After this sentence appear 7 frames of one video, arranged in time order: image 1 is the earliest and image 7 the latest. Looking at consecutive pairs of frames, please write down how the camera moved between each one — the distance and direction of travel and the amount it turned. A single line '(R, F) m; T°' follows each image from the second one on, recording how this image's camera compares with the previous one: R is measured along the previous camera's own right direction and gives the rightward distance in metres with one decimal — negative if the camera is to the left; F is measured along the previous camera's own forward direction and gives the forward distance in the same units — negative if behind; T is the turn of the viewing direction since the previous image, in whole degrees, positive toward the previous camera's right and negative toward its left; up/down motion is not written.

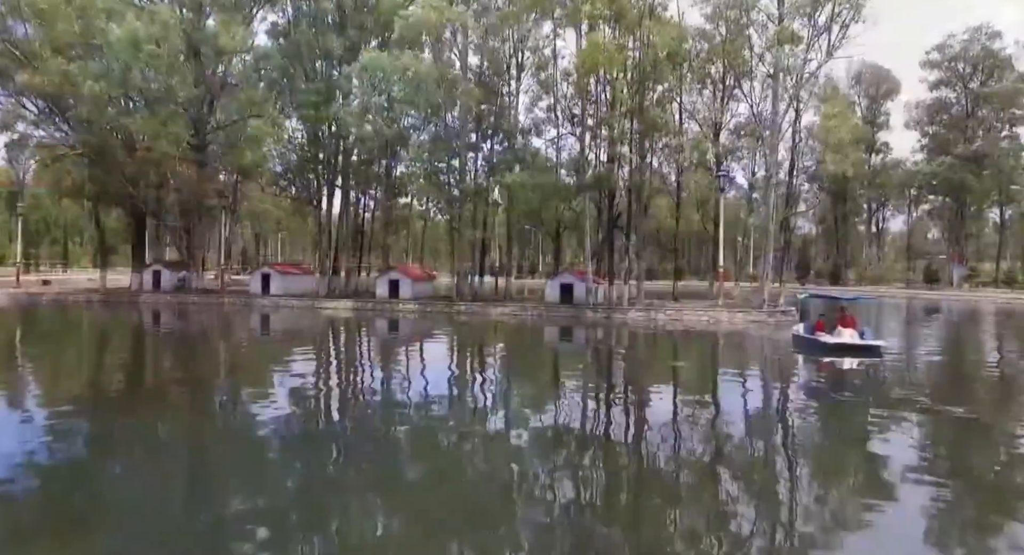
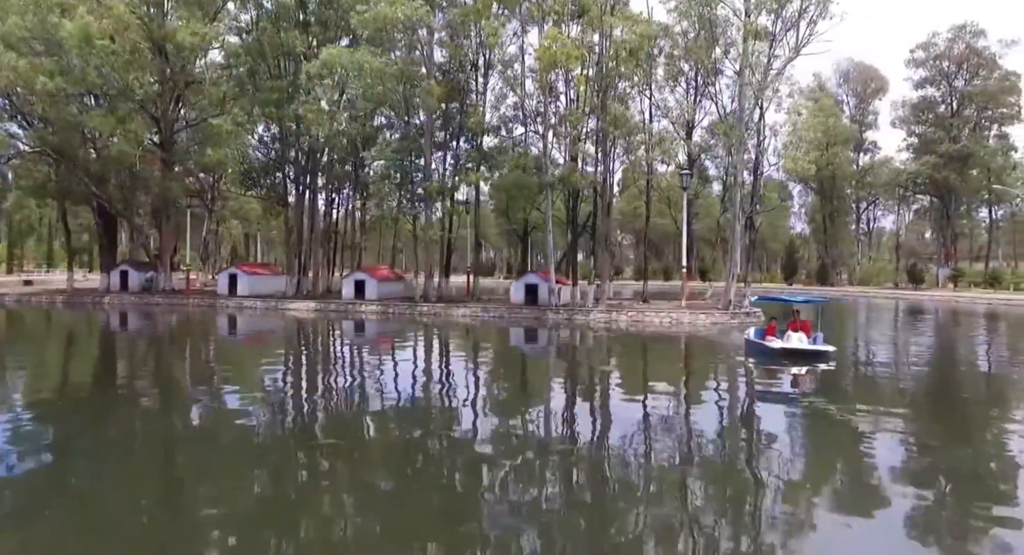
(+0.4, +0.1) m; 0°
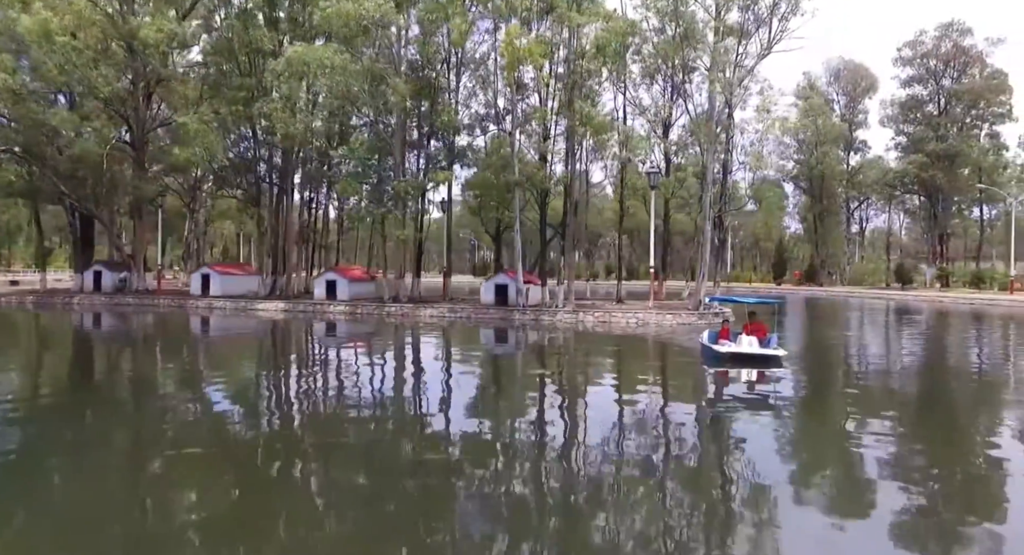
(+0.4, +0.1) m; 0°
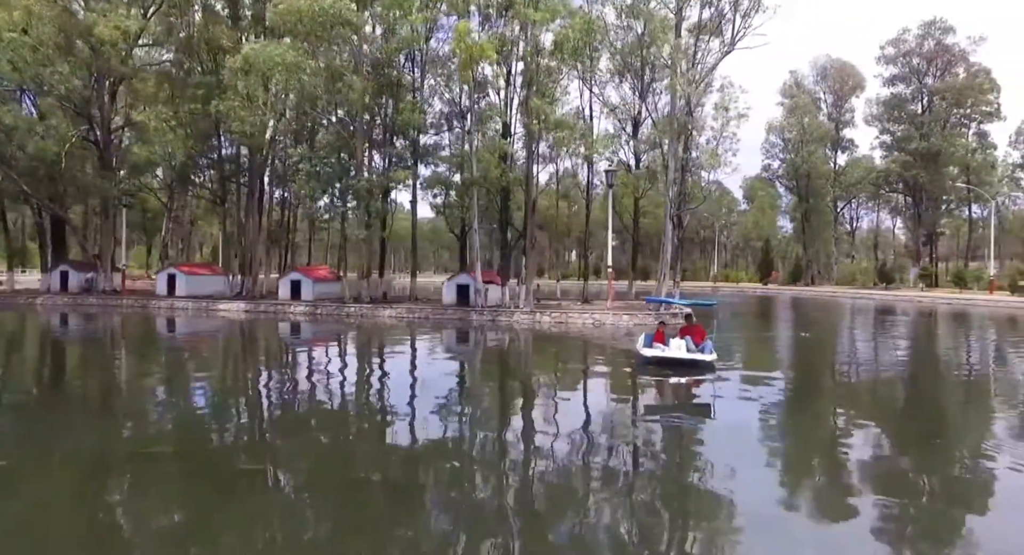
(+0.5, +0.1) m; 0°
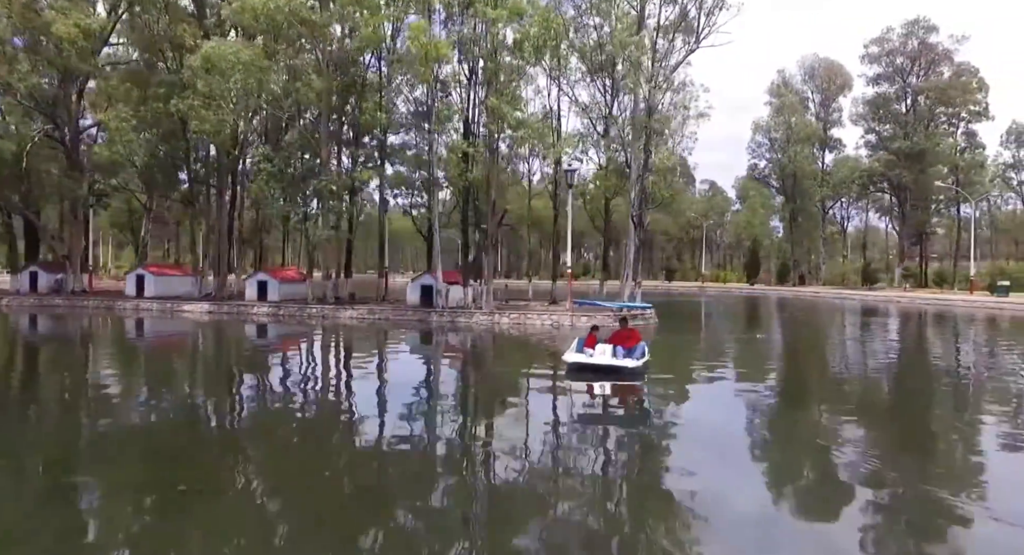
(+0.4, +0.1) m; 0°
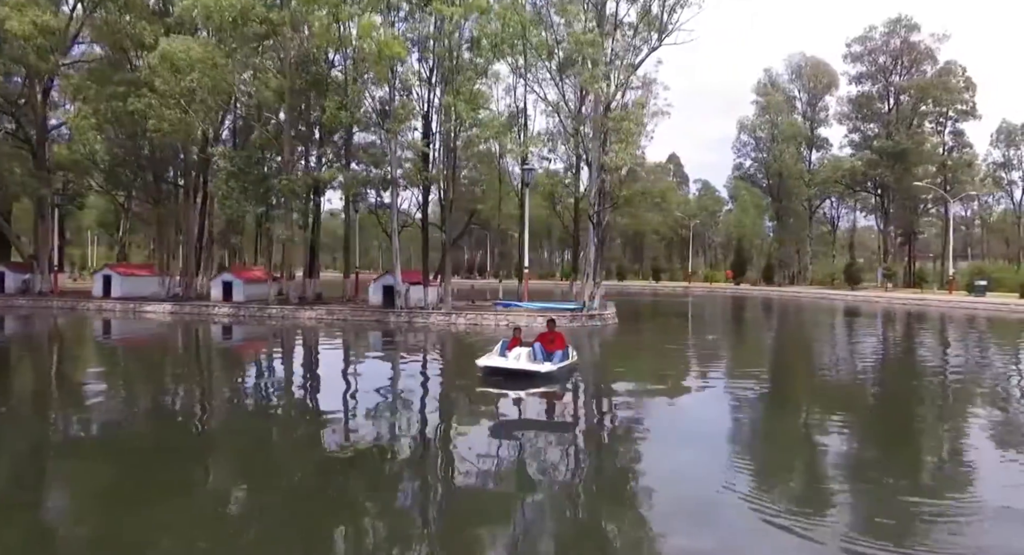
(+0.4, +0.1) m; 0°
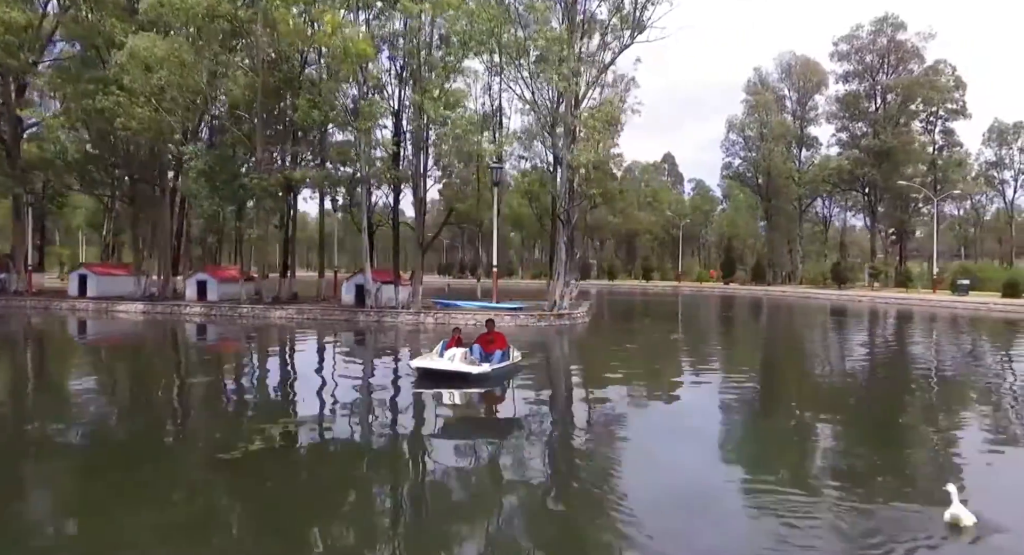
(+0.3, 0.0) m; 0°
